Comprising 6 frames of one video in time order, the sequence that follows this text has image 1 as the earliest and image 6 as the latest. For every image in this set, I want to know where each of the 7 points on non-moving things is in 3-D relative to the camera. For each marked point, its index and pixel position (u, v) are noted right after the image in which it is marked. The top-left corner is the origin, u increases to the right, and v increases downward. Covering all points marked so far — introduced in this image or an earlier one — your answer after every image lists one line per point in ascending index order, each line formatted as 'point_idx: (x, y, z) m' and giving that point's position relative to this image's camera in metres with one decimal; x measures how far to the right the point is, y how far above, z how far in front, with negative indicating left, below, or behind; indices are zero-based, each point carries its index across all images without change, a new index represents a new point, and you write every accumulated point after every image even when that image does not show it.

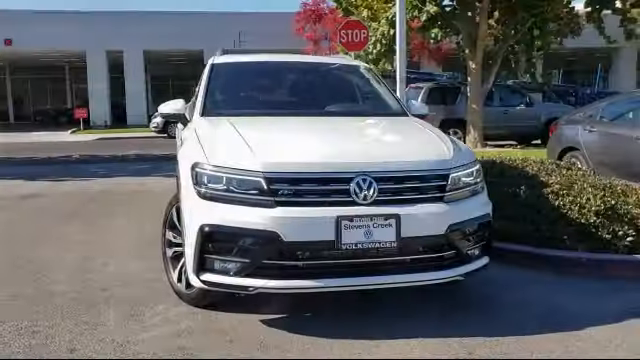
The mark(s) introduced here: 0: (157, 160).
0: (-4.9, +0.6, +17.8) m
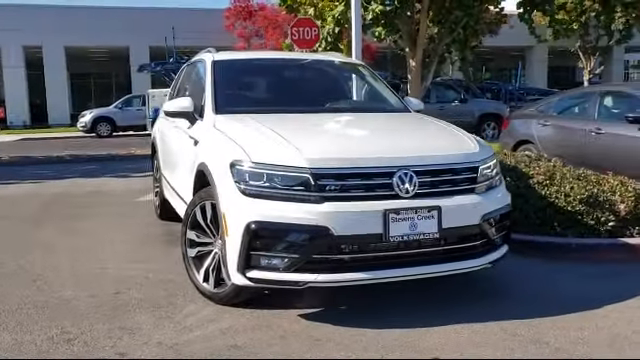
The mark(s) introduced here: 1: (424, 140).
0: (-6.3, +0.6, +17.1) m
1: (+0.8, +0.3, +4.7) m
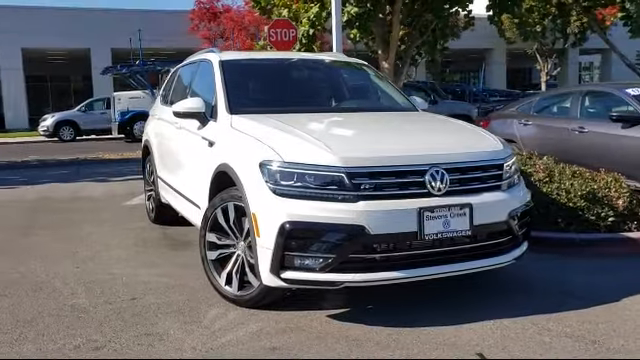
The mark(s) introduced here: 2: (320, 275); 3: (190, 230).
0: (-7.0, +0.4, +16.6) m
1: (+1.0, +0.3, +4.7) m
2: (0.0, -0.7, +4.1) m
3: (-1.7, -0.6, +7.7) m
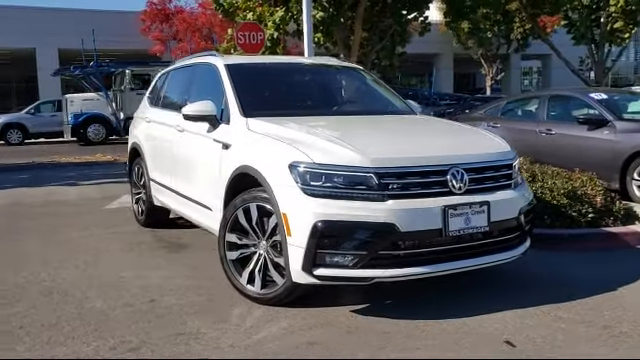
0: (-7.9, +0.3, +16.1) m
1: (+1.2, +0.3, +5.0) m
2: (+0.2, -0.7, +4.3) m
3: (-1.8, -0.7, +7.7) m
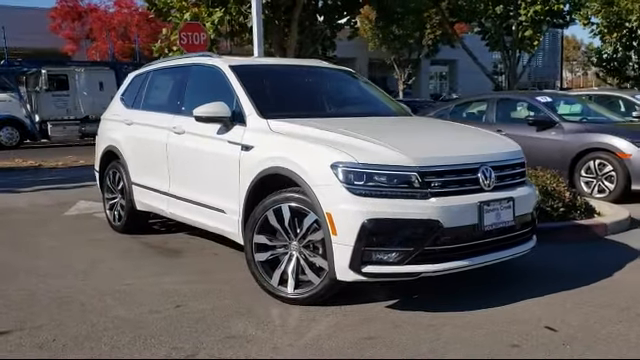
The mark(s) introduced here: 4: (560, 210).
0: (-9.2, +0.1, +14.9) m
1: (+1.4, +0.4, +5.3) m
2: (+0.6, -0.6, +4.4) m
3: (-1.9, -0.7, +7.5) m
4: (+3.0, -0.4, +7.6) m
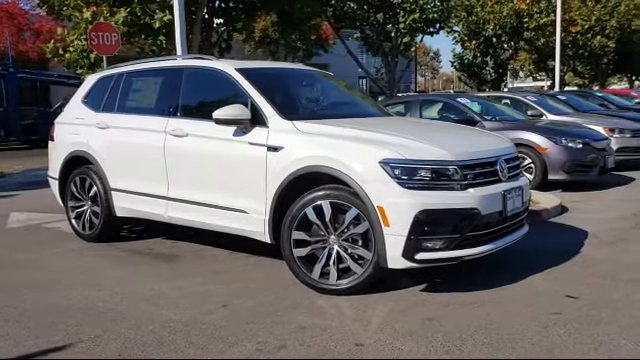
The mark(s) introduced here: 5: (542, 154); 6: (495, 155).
0: (-10.9, -0.3, +12.8) m
1: (+1.6, +0.4, +5.9) m
2: (+1.0, -0.6, +4.9) m
3: (-2.1, -0.8, +7.3) m
4: (+2.7, -0.3, +8.5) m
5: (+3.9, +0.5, +10.8) m
6: (+1.6, +0.2, +5.4) m
